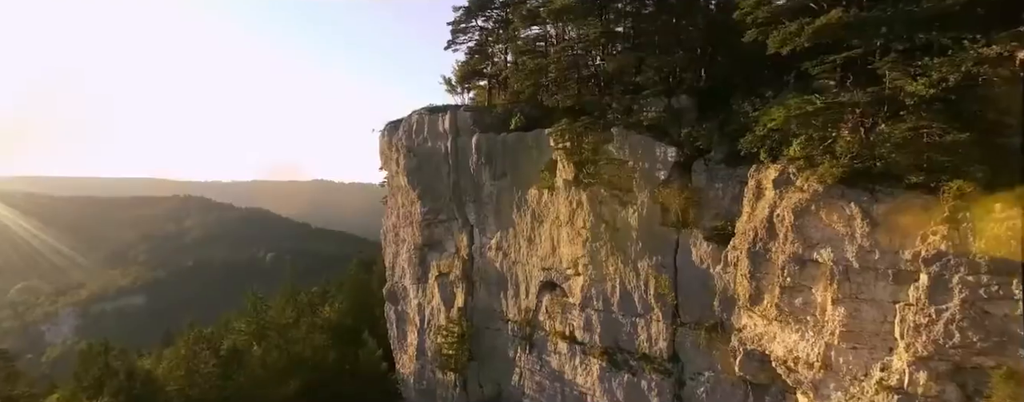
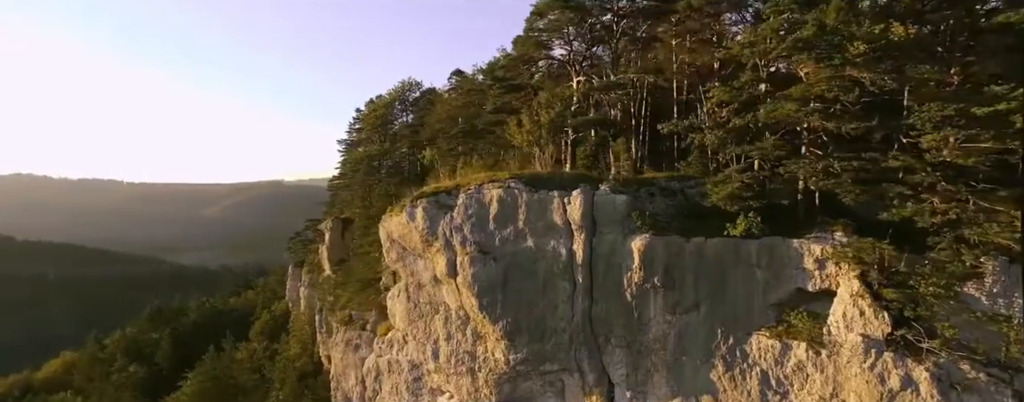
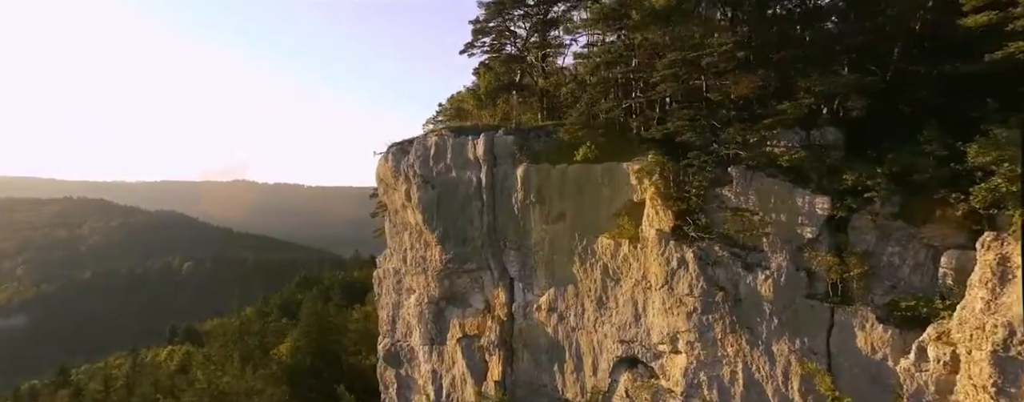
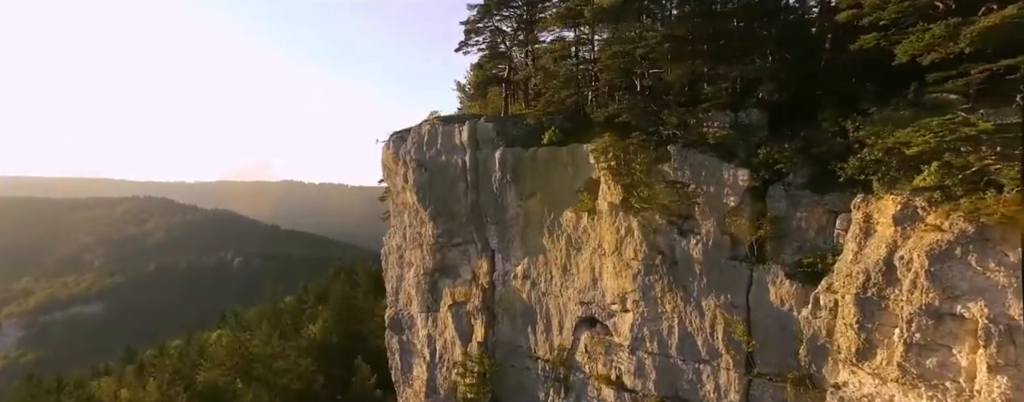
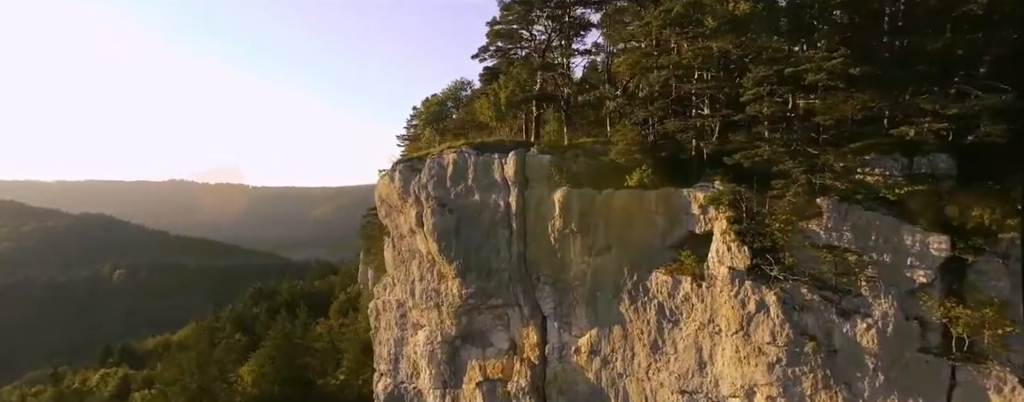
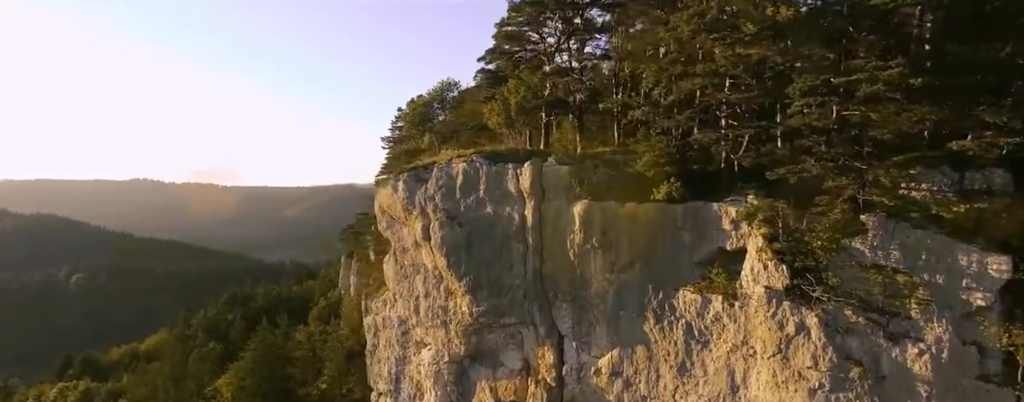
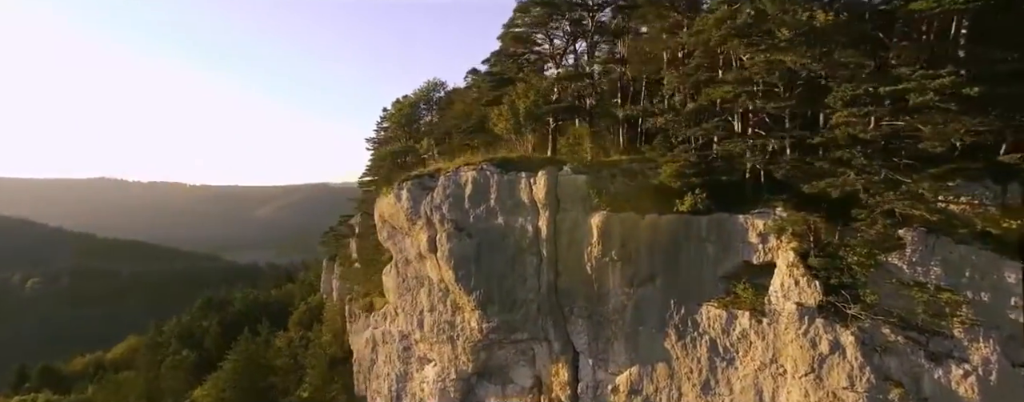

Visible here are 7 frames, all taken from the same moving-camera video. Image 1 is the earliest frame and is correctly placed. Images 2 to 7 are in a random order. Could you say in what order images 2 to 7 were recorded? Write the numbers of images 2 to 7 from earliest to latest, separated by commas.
4, 3, 5, 6, 7, 2
